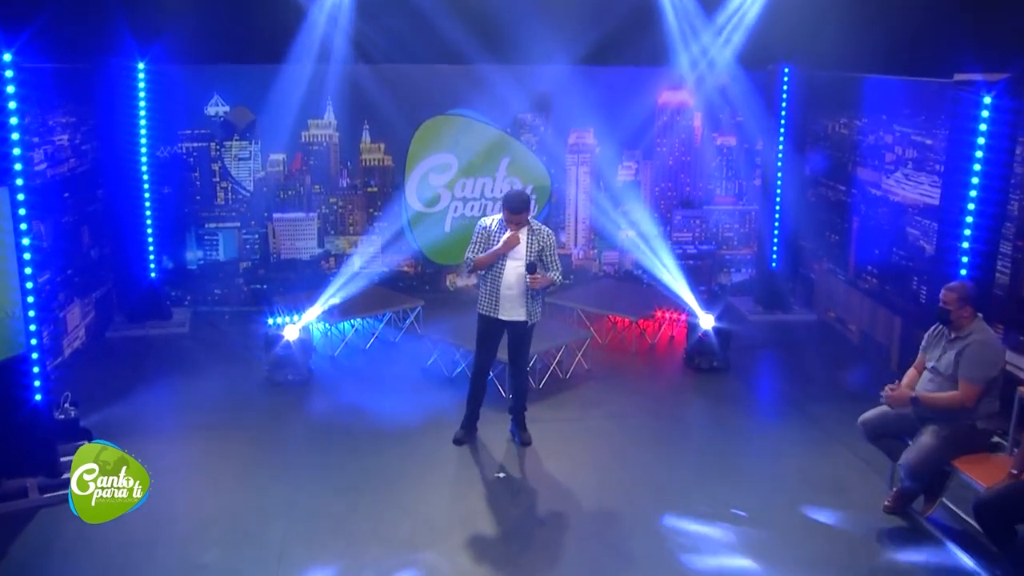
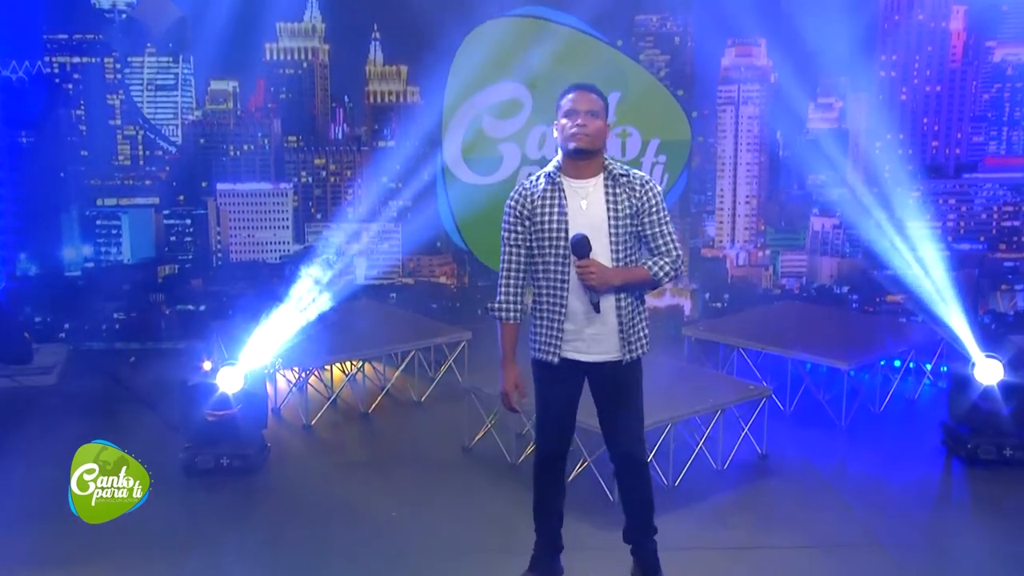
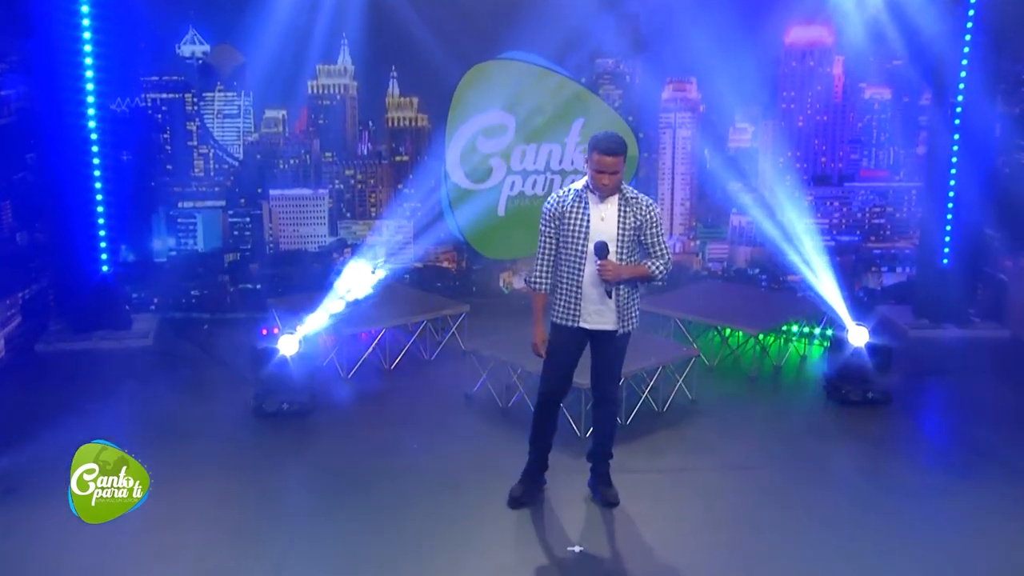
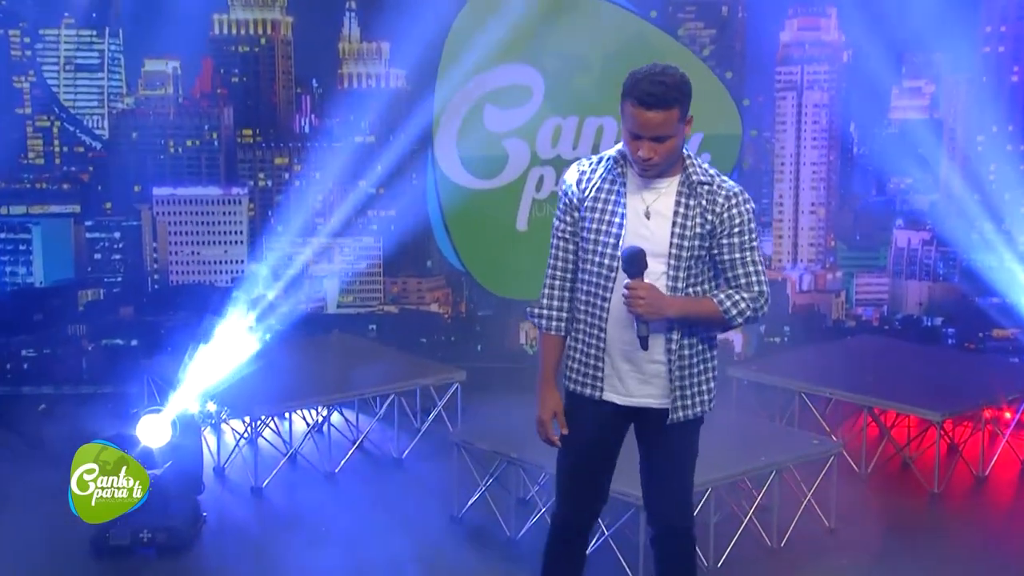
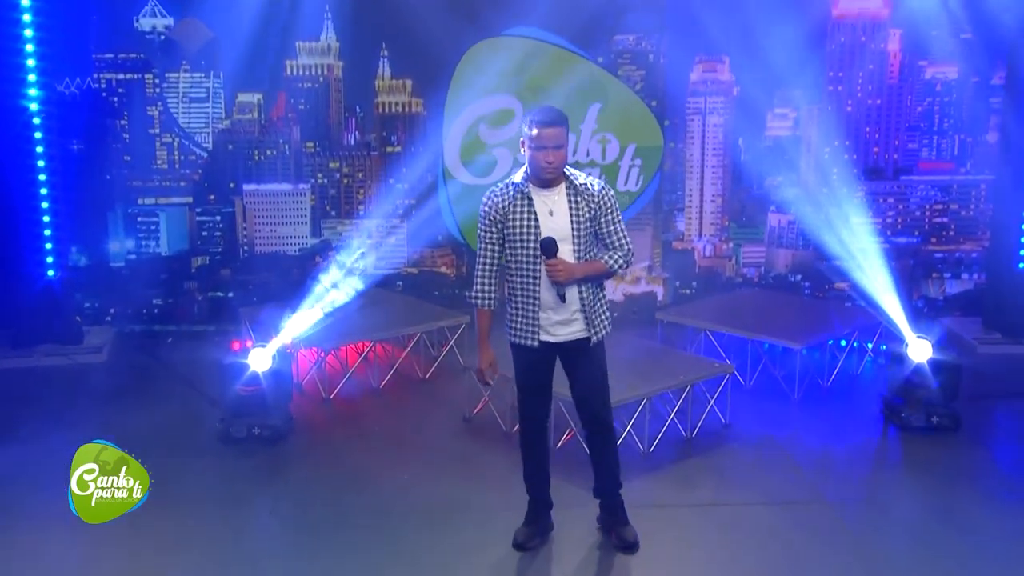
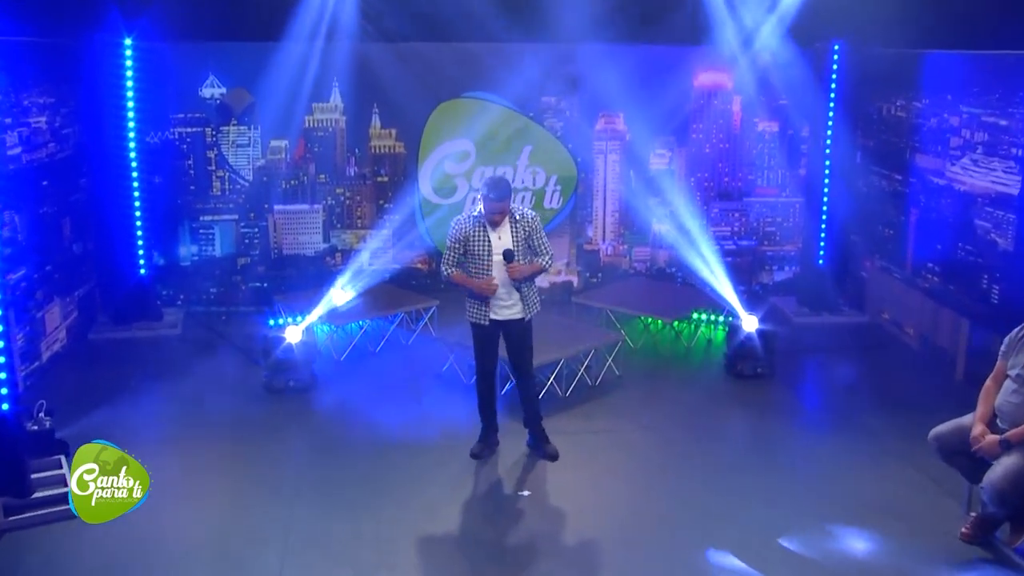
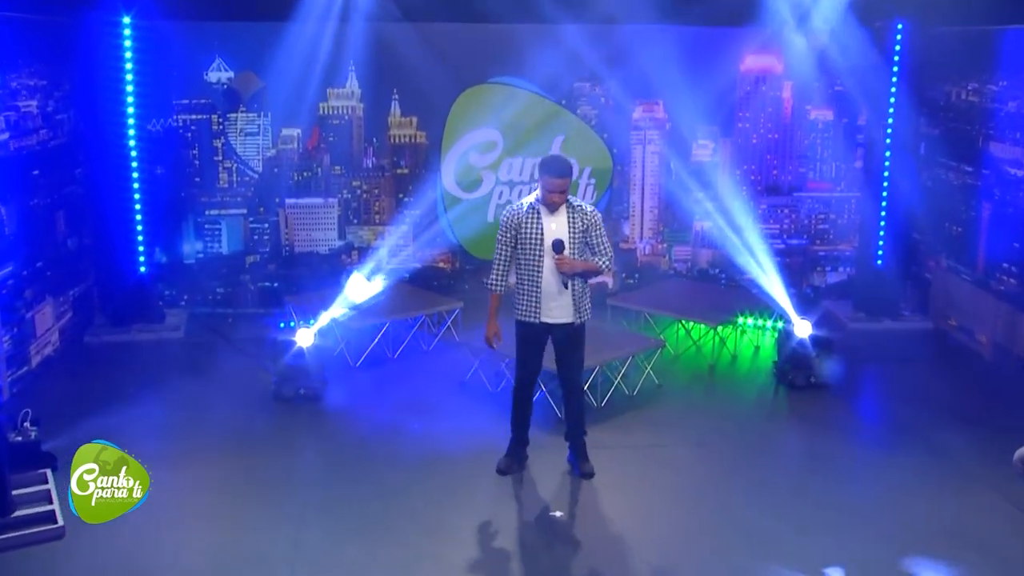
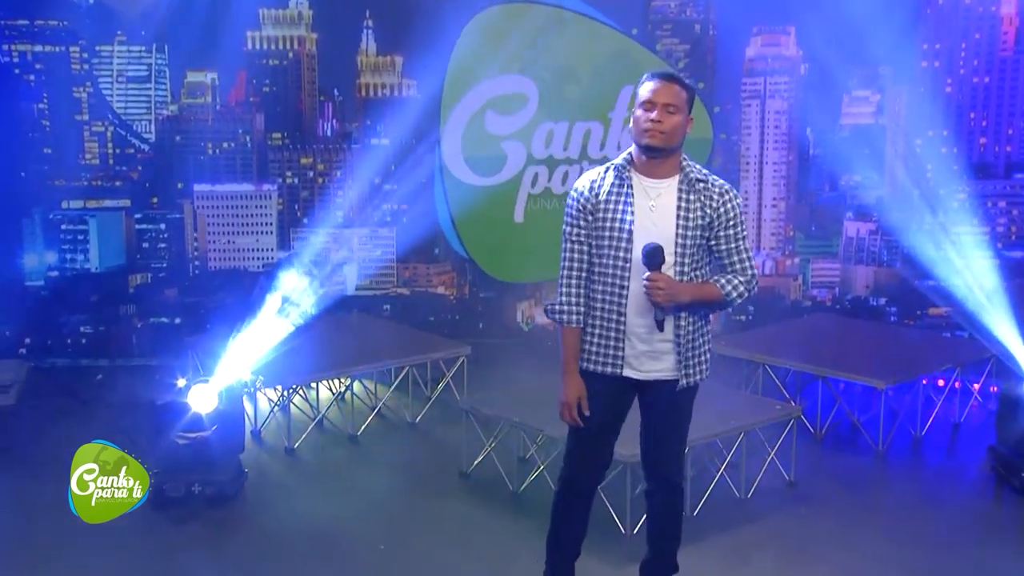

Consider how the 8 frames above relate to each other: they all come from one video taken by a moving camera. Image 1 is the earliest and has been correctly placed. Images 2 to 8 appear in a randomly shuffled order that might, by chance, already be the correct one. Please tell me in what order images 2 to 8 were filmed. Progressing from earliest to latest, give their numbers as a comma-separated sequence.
6, 7, 3, 5, 2, 8, 4
